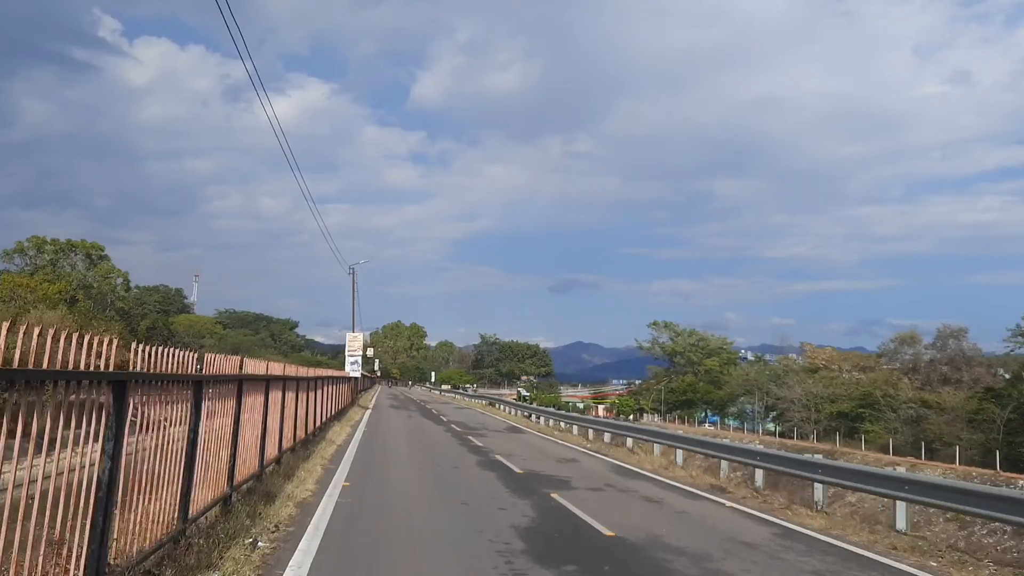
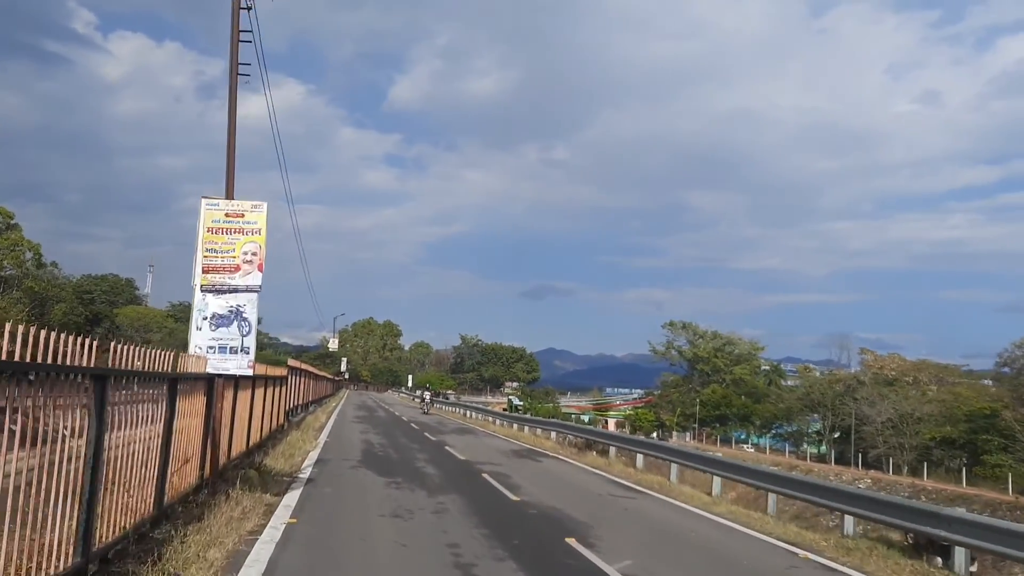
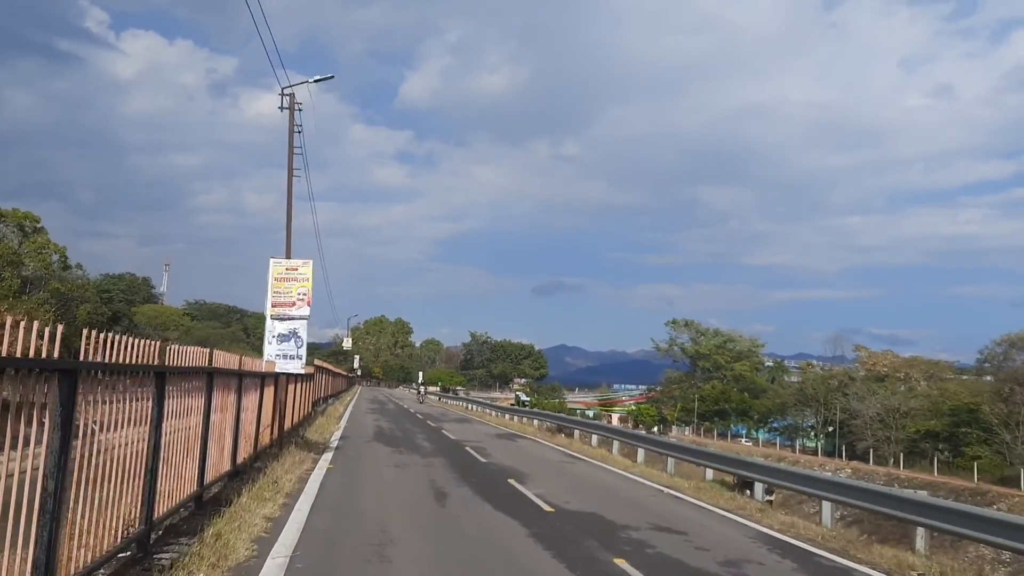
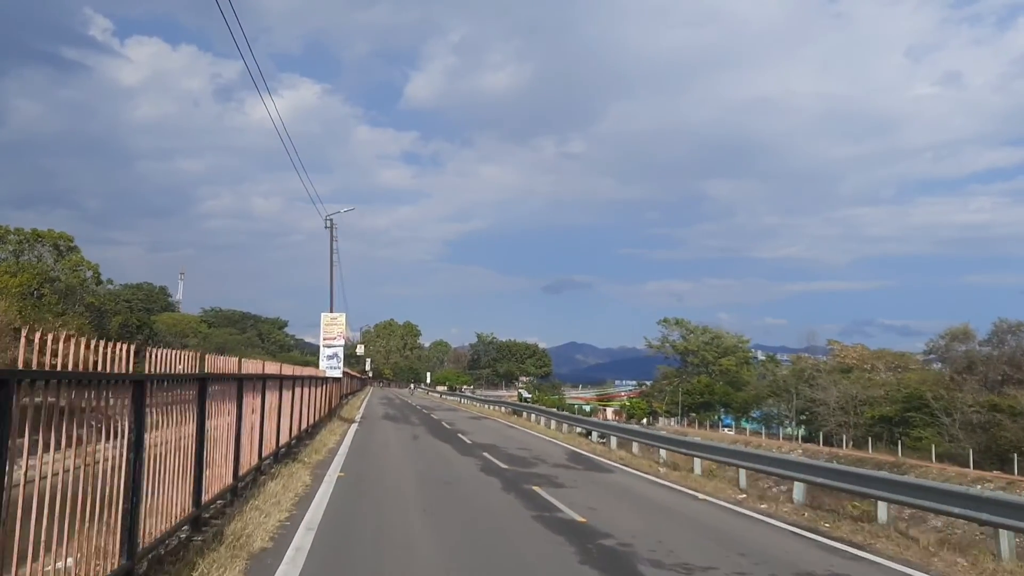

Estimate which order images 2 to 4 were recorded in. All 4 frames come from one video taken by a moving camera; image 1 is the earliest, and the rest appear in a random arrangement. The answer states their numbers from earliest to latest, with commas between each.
4, 3, 2
